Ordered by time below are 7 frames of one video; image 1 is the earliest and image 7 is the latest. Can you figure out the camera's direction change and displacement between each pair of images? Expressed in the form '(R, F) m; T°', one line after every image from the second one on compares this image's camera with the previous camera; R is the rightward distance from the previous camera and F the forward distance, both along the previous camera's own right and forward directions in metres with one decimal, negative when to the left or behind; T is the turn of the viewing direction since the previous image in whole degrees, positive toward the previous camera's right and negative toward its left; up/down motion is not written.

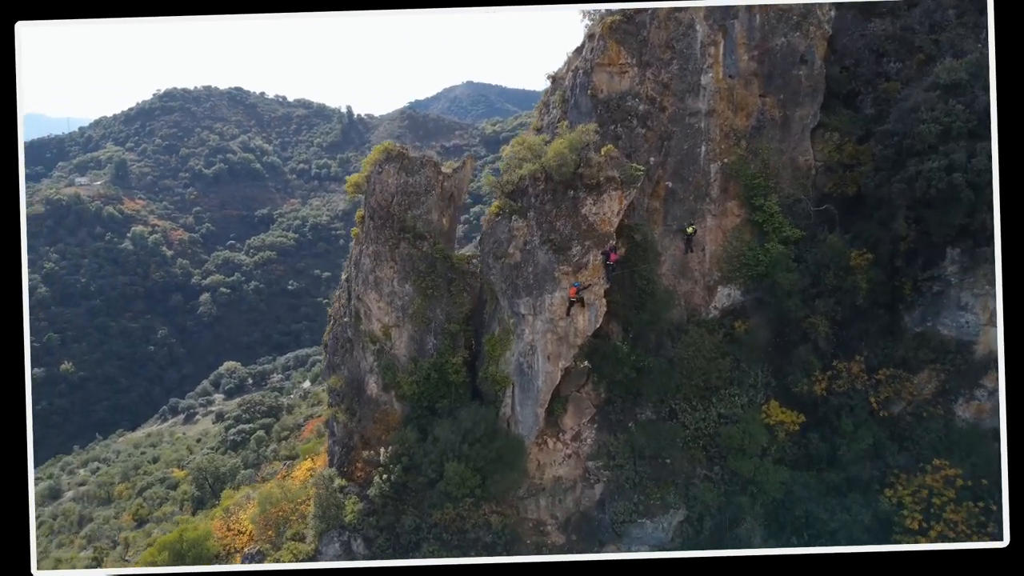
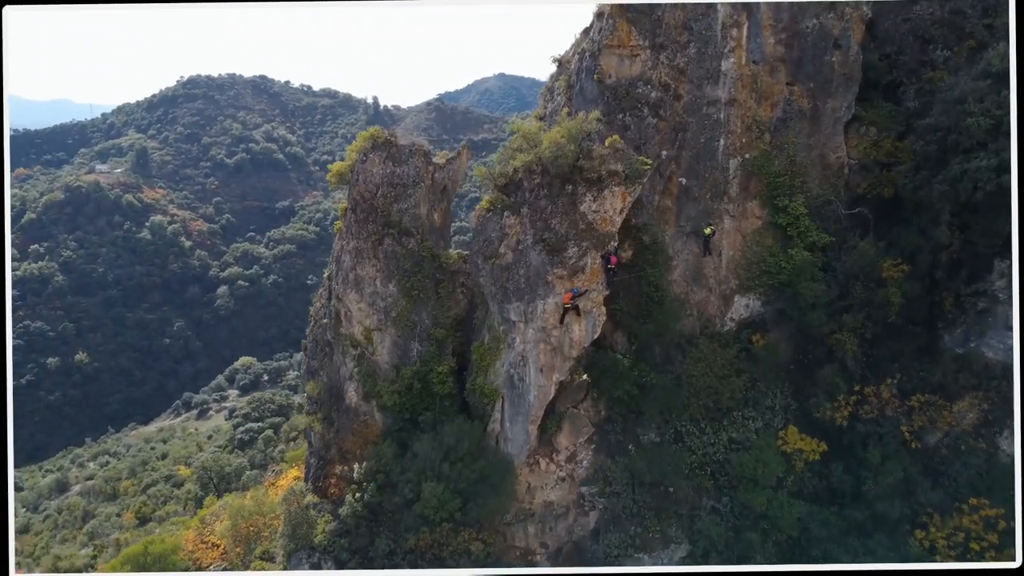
(+0.8, +1.7) m; -2°
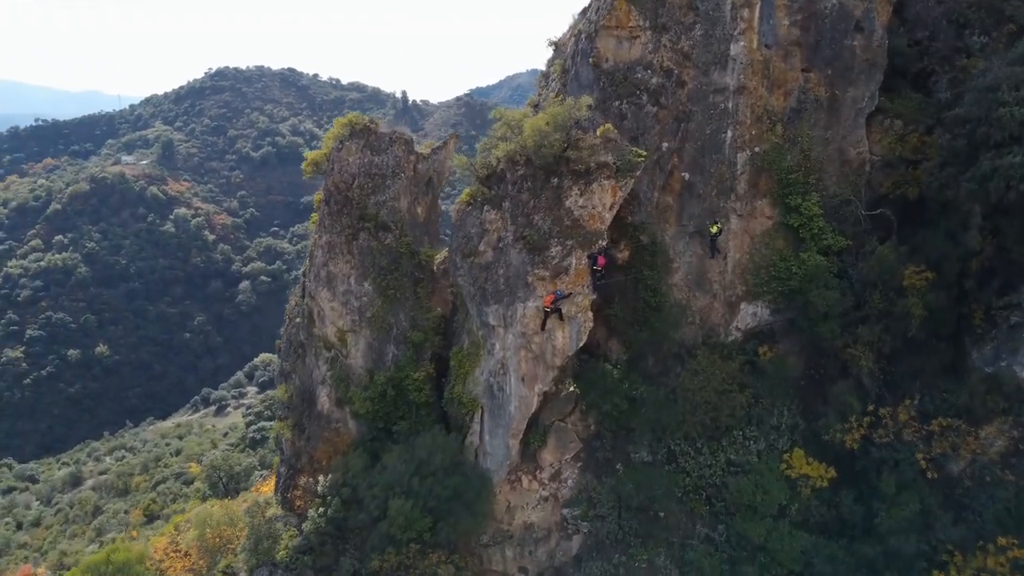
(+0.9, +1.3) m; -2°
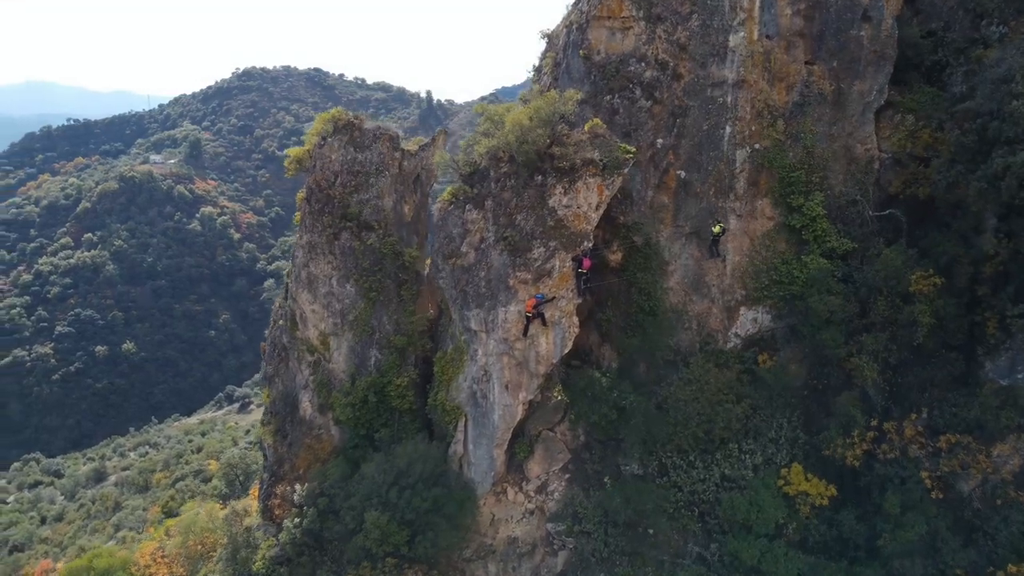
(+0.7, +0.7) m; -2°
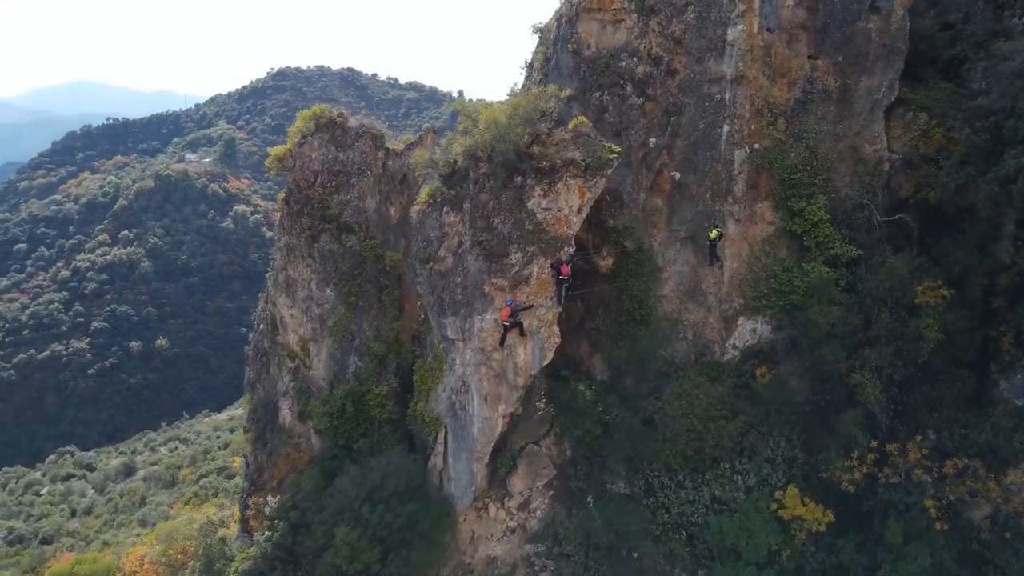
(+0.8, +0.7) m; -2°
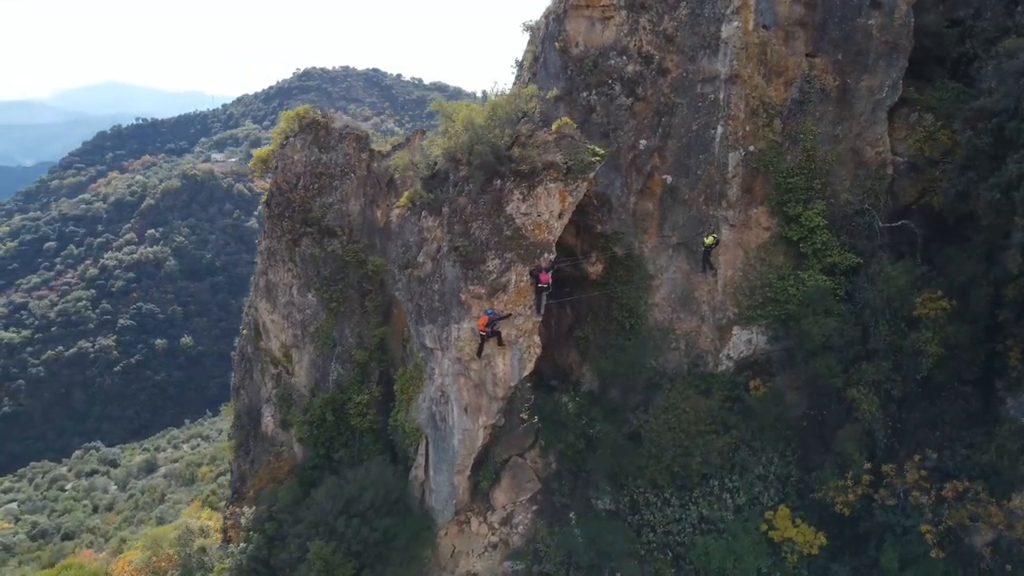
(+0.7, +0.5) m; -1°
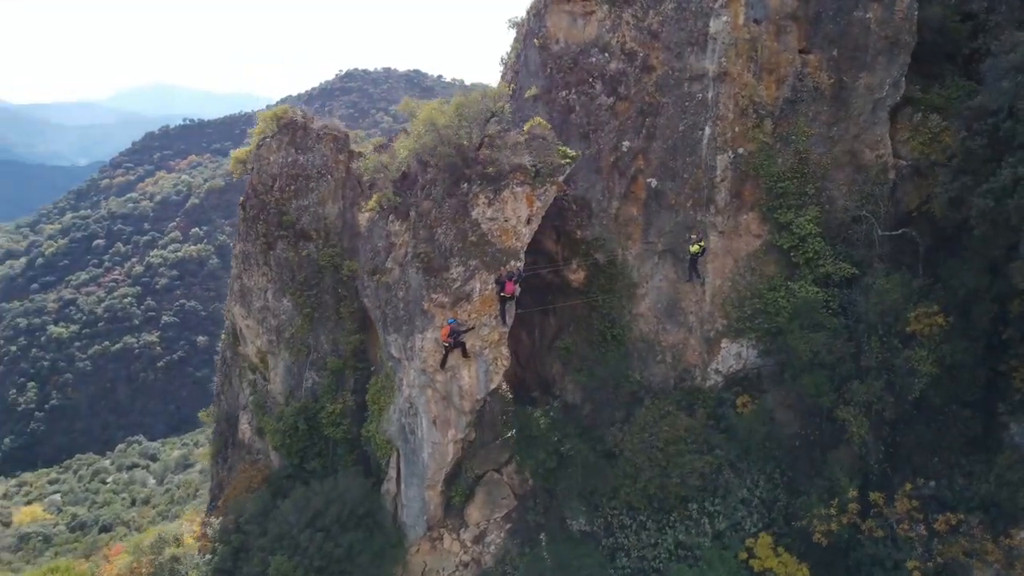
(+1.0, +0.6) m; -2°
